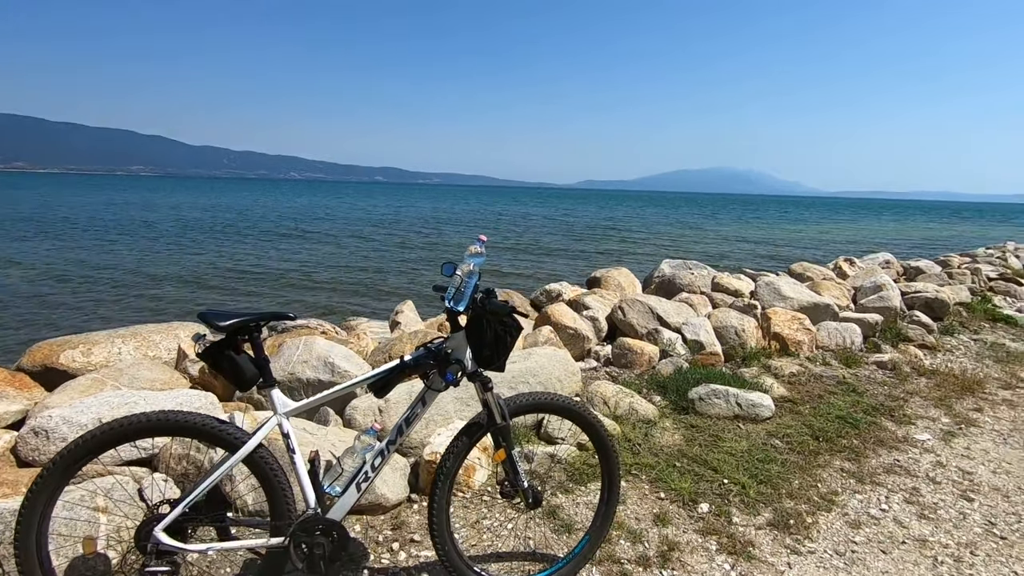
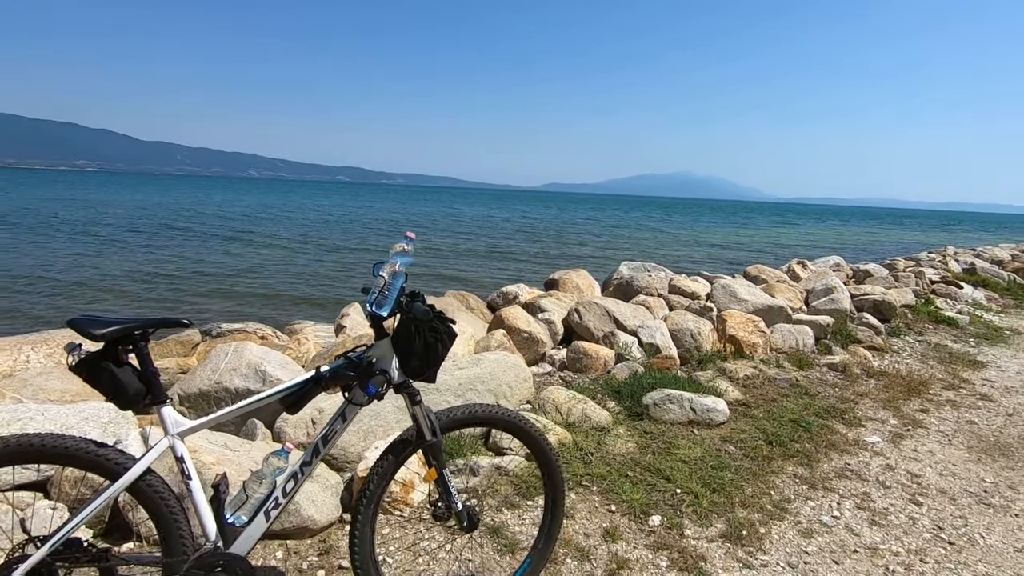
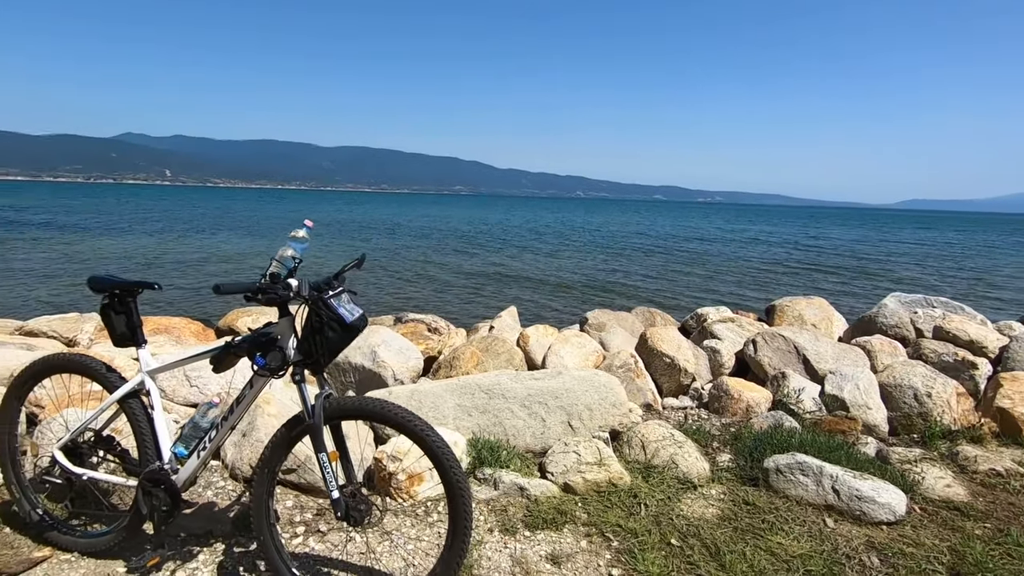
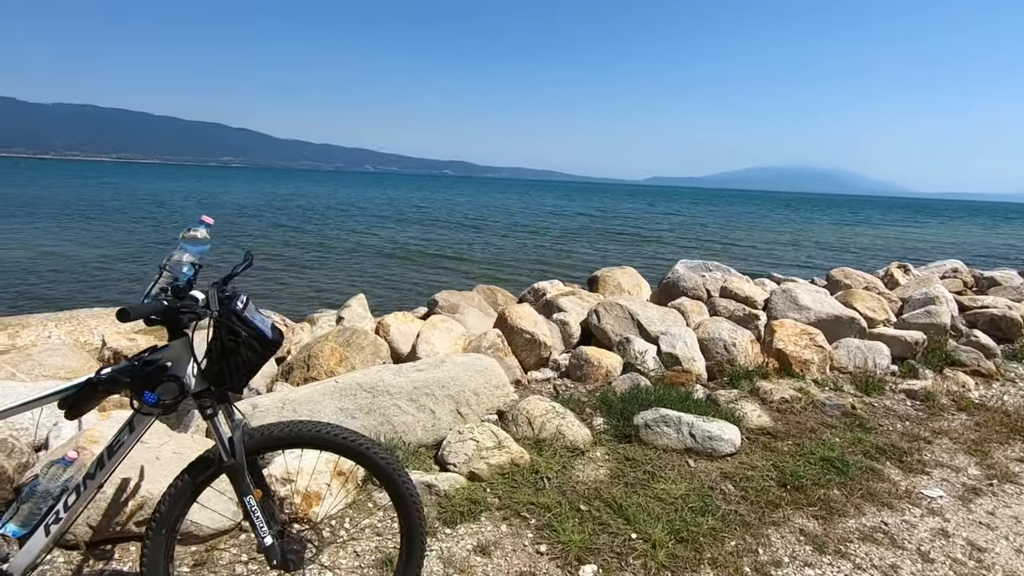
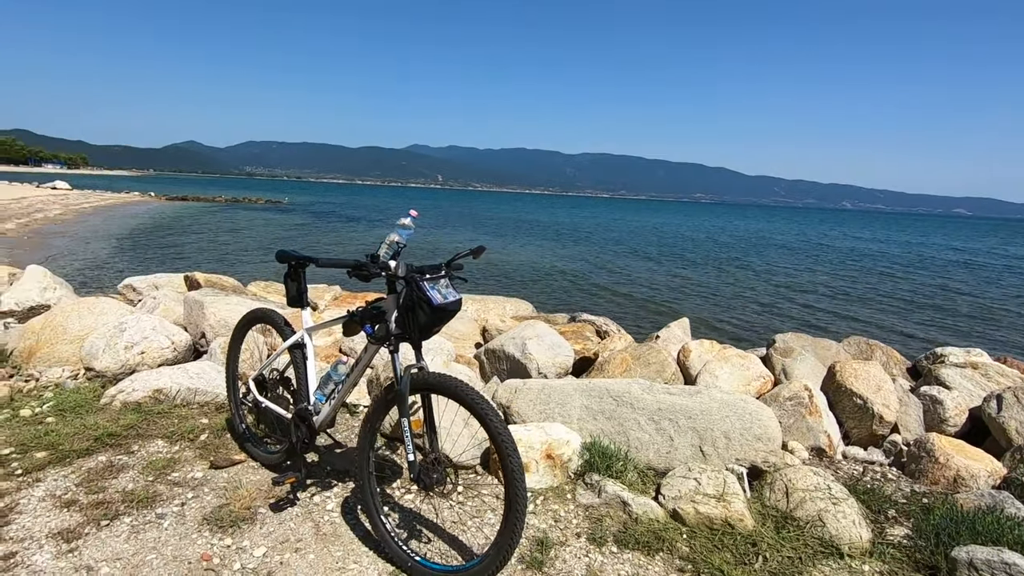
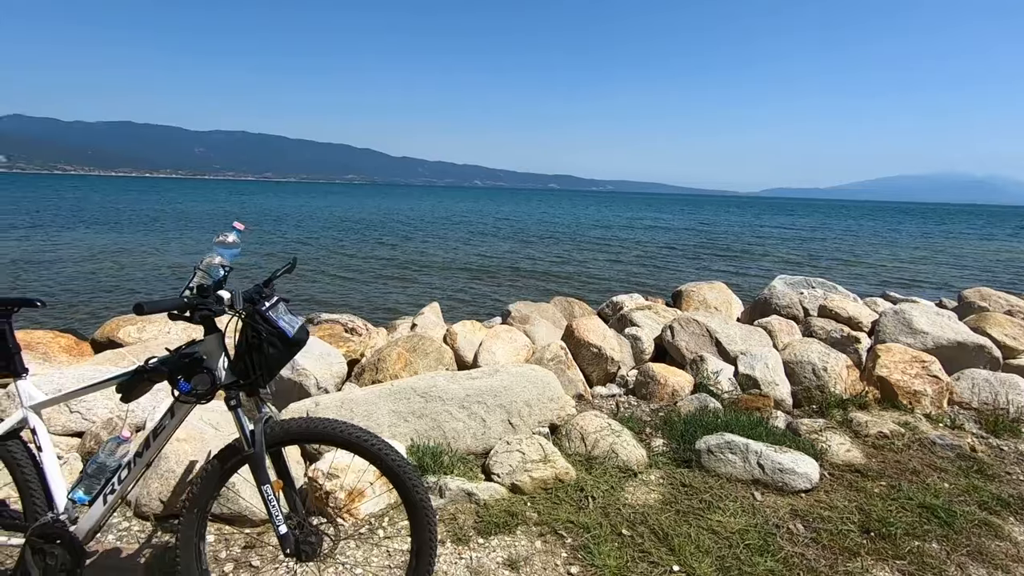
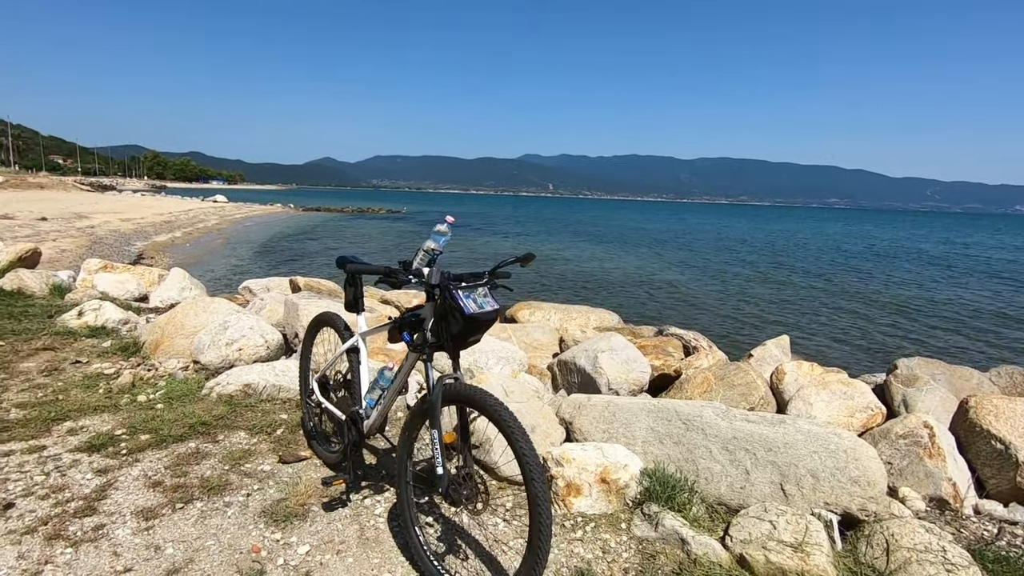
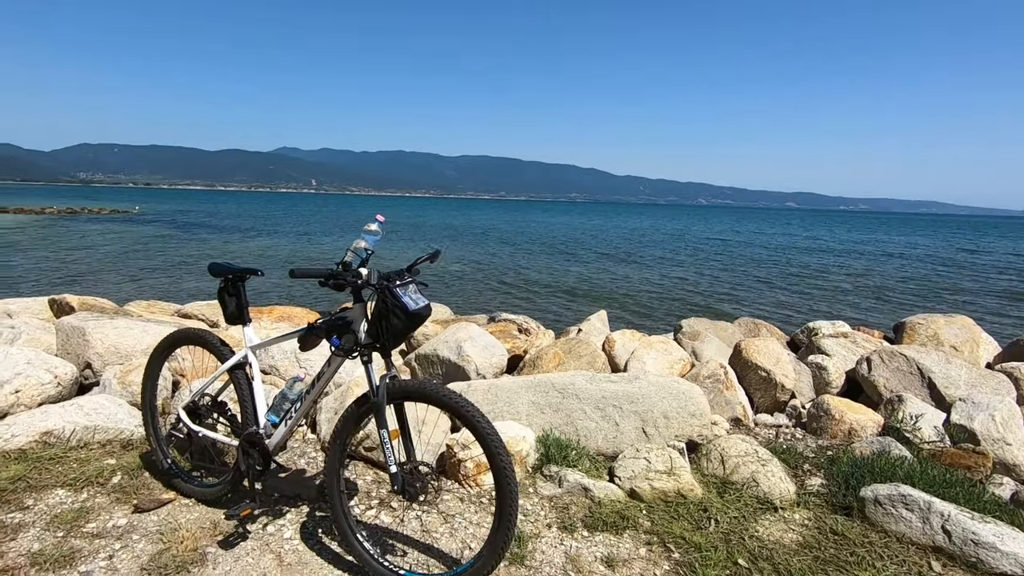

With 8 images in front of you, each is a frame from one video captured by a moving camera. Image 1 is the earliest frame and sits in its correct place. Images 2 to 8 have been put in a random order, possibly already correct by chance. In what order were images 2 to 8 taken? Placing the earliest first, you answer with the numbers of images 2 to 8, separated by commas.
2, 4, 6, 3, 8, 5, 7
